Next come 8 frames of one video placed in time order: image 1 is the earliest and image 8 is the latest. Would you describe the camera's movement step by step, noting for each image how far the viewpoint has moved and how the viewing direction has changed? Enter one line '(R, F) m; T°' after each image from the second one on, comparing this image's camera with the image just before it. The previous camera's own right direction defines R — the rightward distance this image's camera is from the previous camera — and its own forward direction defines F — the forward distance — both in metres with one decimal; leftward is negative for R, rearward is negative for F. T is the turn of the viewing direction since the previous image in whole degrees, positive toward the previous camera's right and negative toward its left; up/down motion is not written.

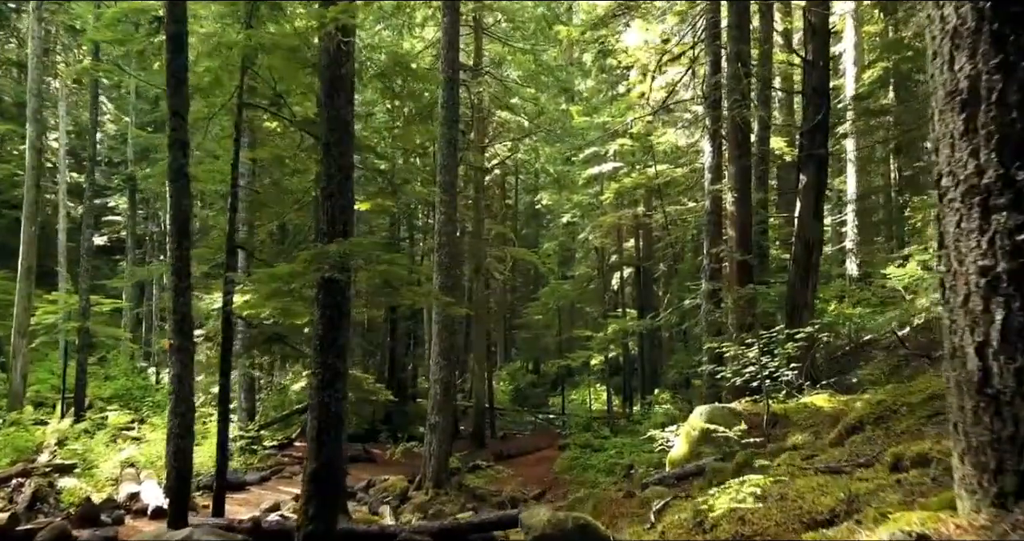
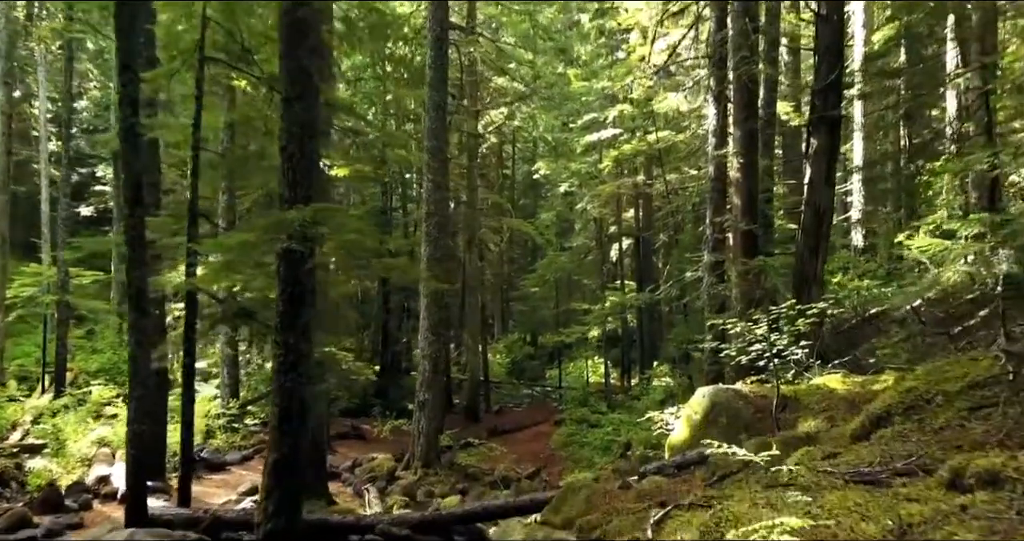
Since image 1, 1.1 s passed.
(+0.1, +0.7) m; 0°
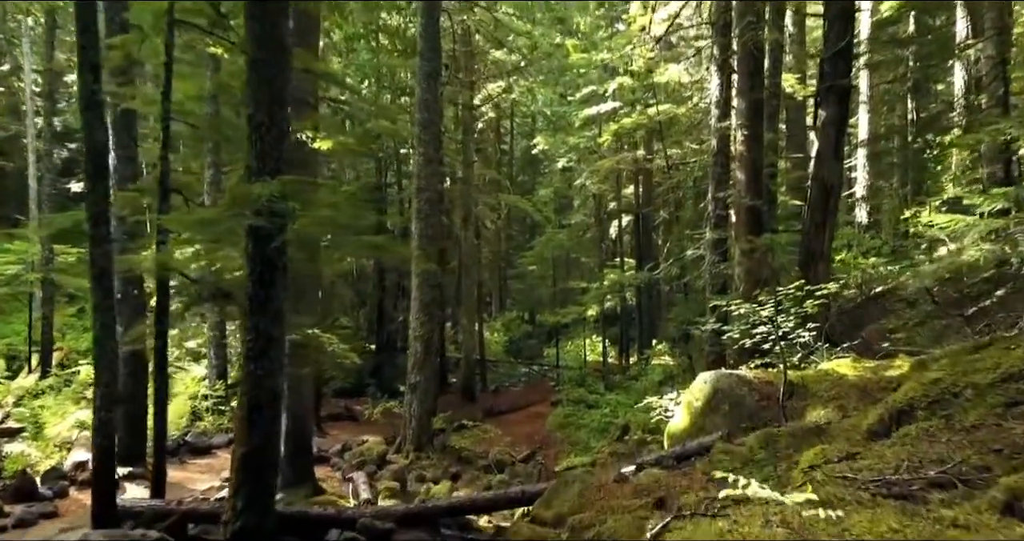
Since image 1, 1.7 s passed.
(+0.1, +0.5) m; 0°
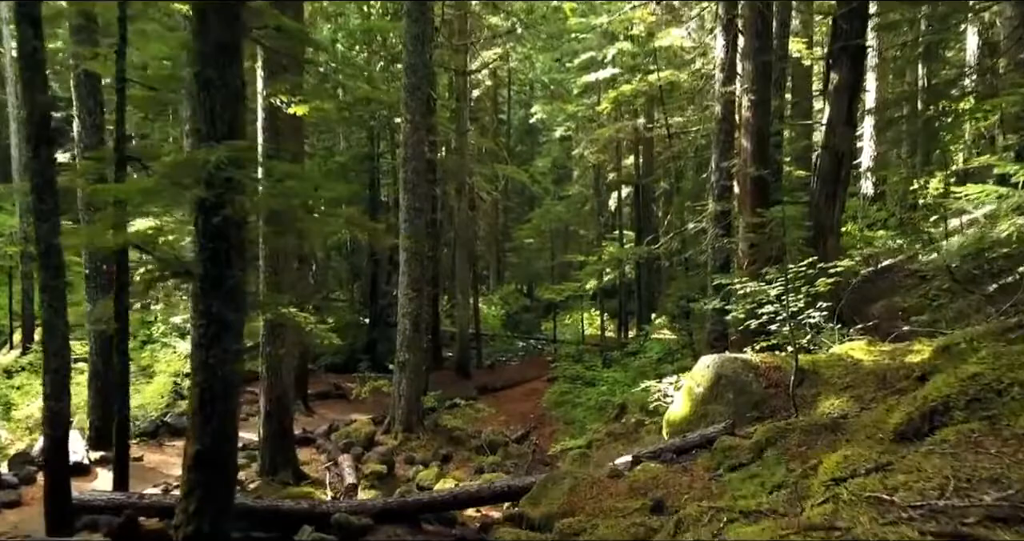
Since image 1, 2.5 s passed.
(+0.1, +0.6) m; 0°
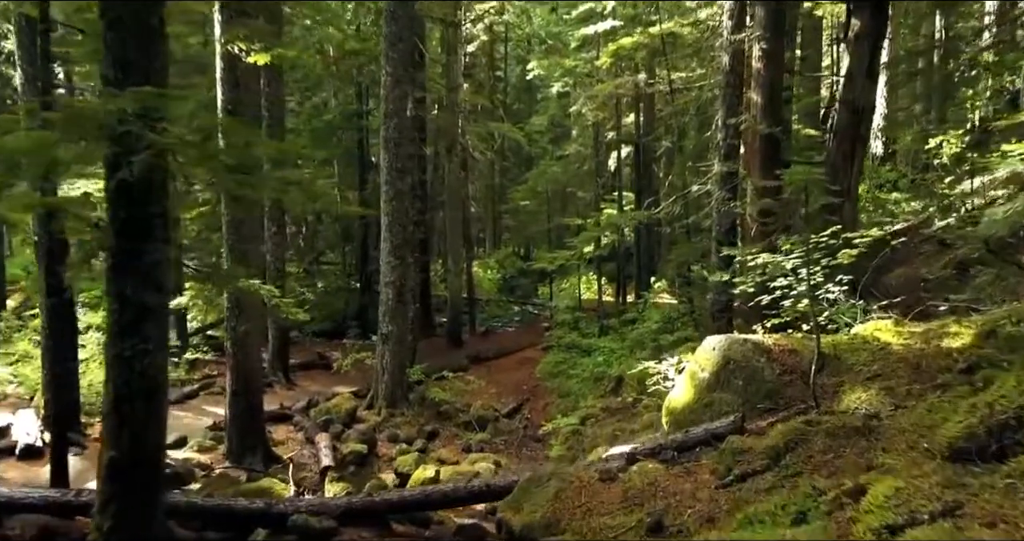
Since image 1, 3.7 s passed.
(+0.2, +0.9) m; 0°
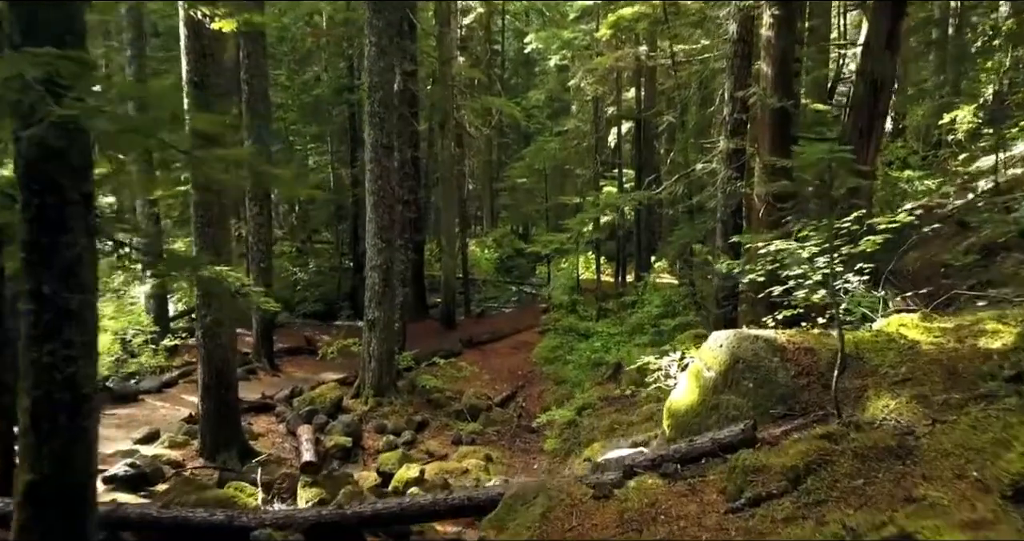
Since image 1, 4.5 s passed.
(+0.1, +0.6) m; 0°
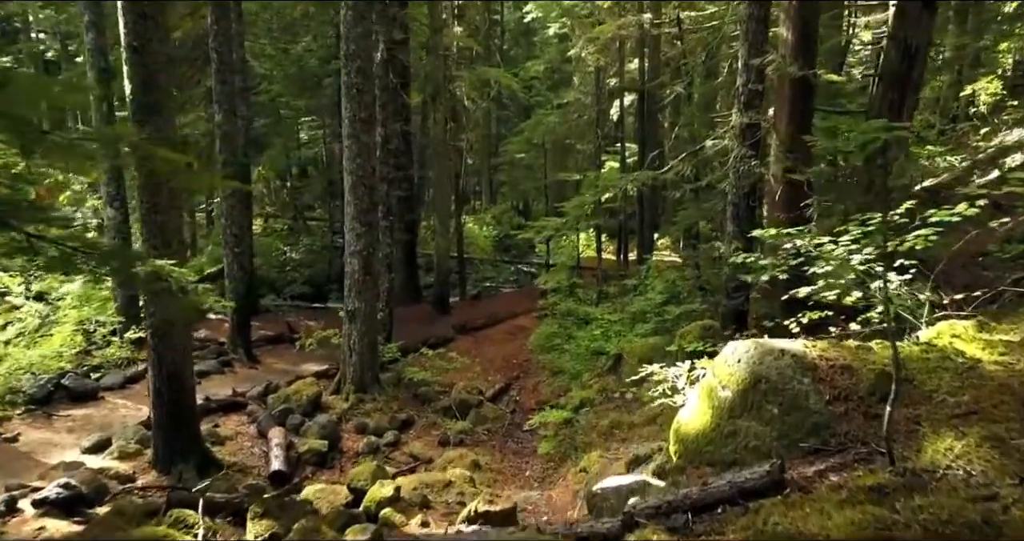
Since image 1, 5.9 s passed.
(+0.2, +0.9) m; 0°
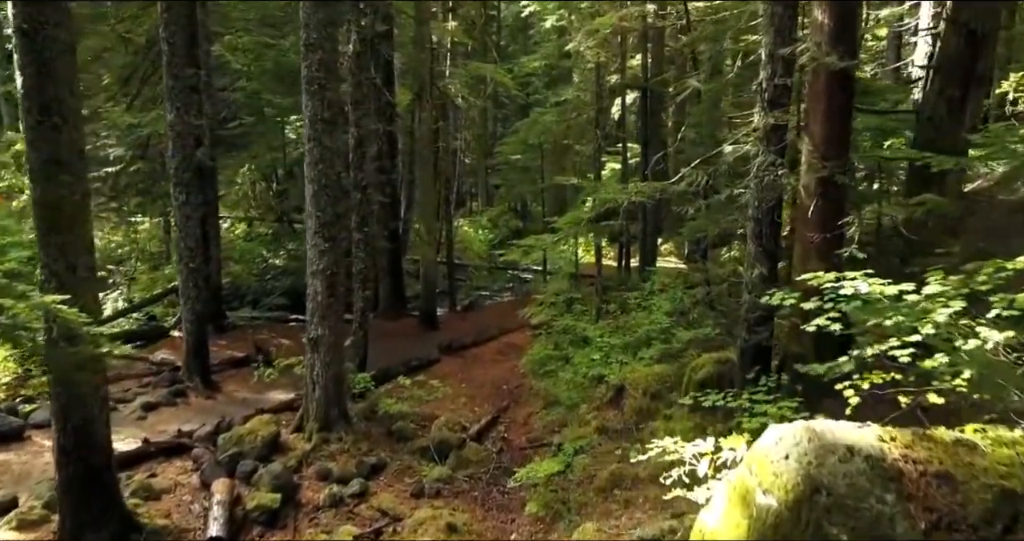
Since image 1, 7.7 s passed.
(+0.2, +1.4) m; 0°
